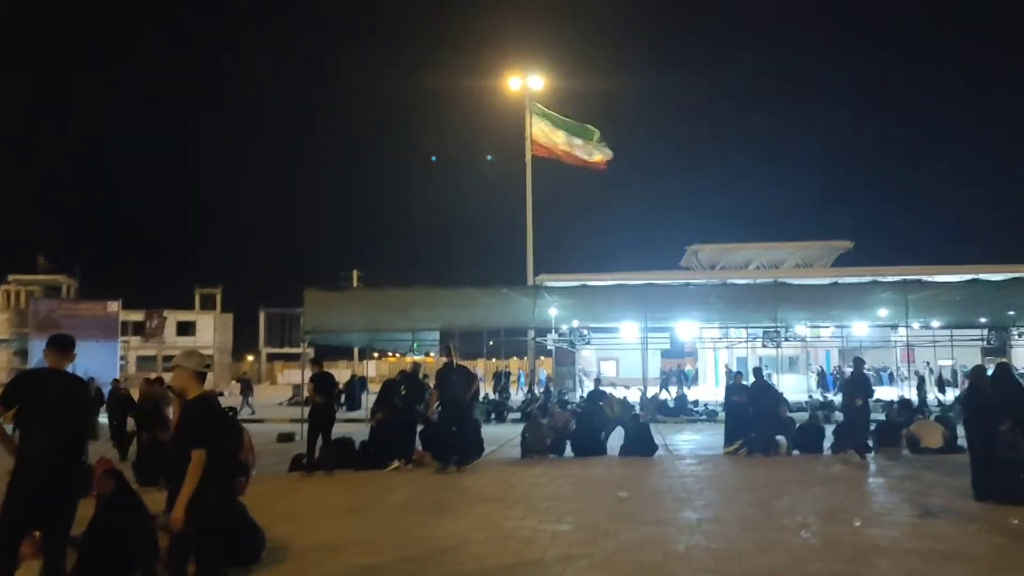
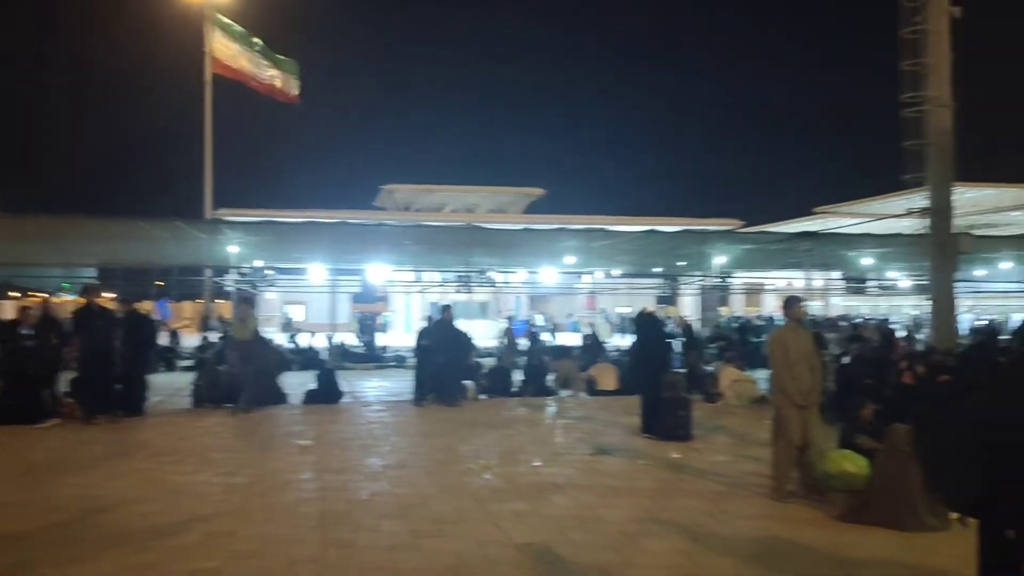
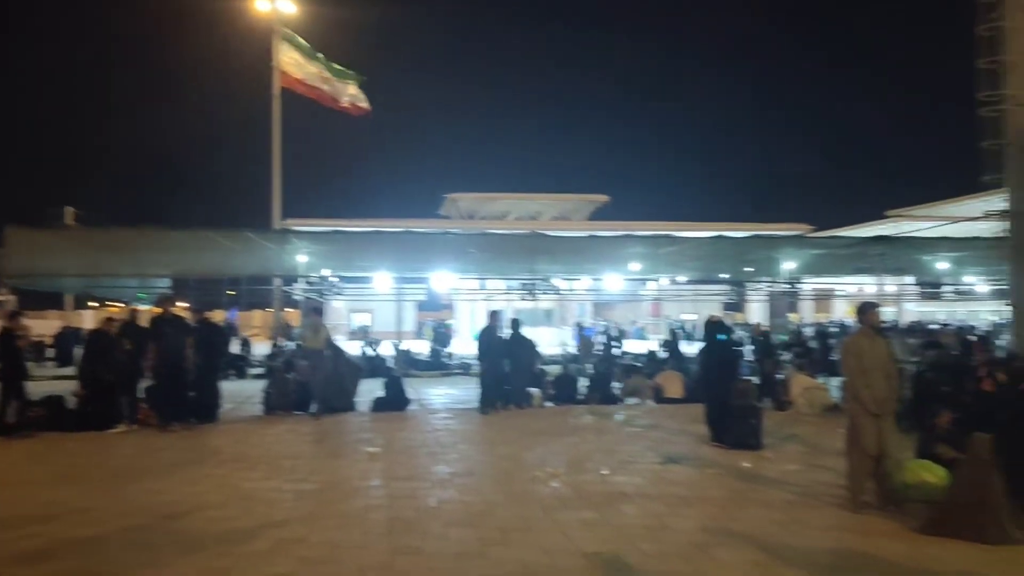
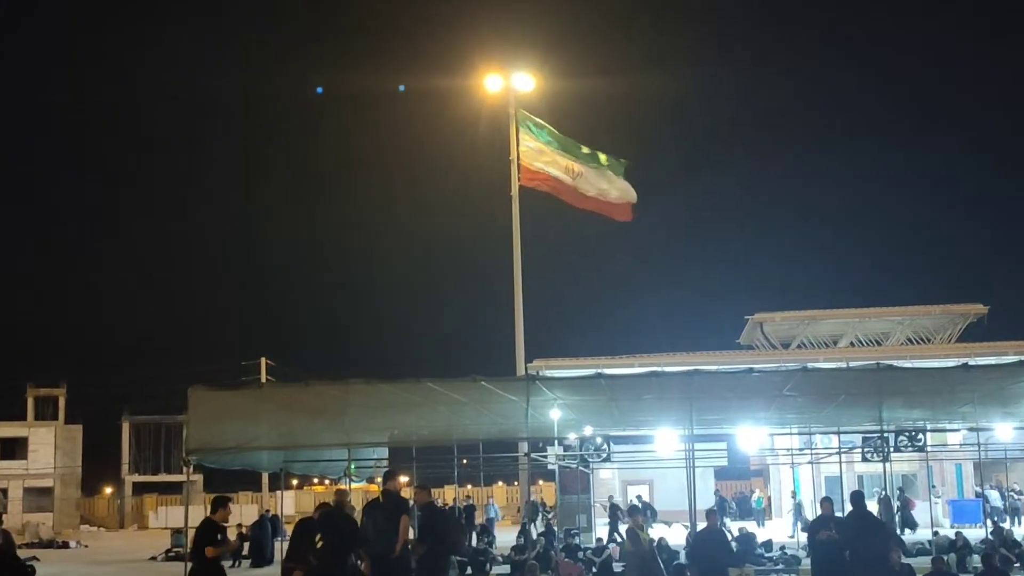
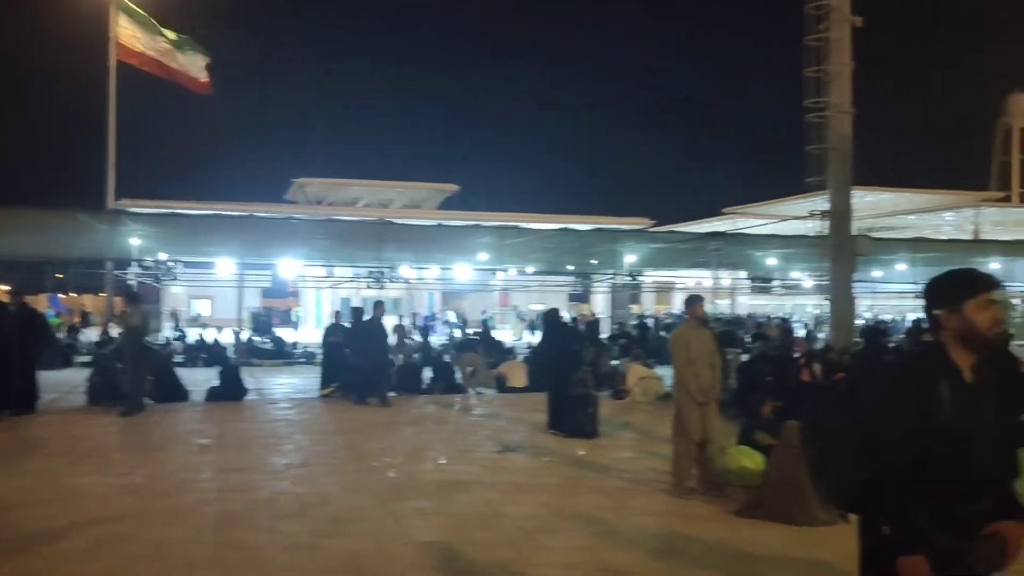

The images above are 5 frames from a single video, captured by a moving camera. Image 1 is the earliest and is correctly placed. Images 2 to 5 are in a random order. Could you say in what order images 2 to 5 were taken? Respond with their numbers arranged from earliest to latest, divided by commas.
4, 3, 2, 5
